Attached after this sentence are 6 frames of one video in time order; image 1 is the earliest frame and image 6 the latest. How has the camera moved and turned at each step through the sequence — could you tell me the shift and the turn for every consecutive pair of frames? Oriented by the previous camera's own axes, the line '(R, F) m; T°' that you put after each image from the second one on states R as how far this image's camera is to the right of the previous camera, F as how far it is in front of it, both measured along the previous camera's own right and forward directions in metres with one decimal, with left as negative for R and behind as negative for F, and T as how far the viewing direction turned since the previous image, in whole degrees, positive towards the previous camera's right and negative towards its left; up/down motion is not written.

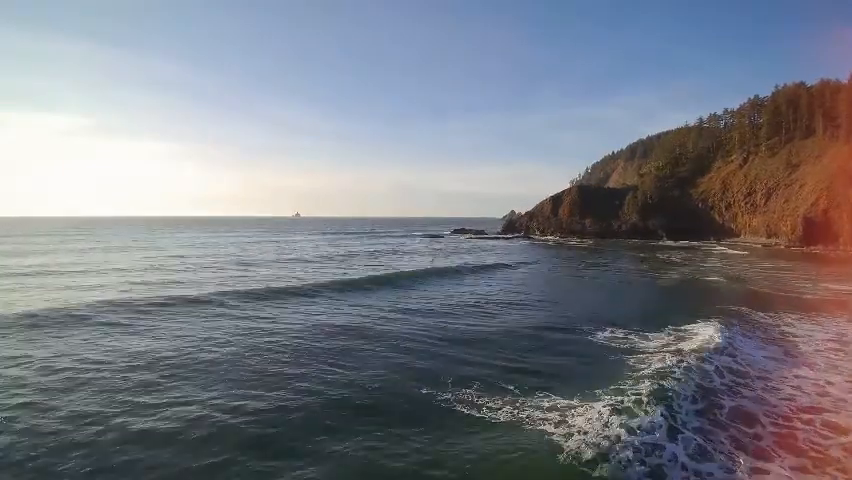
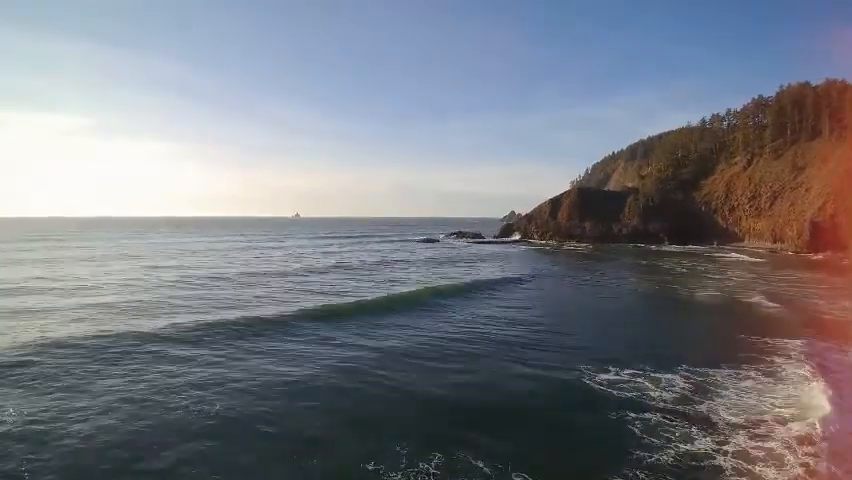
(+0.9, +2.2) m; 0°
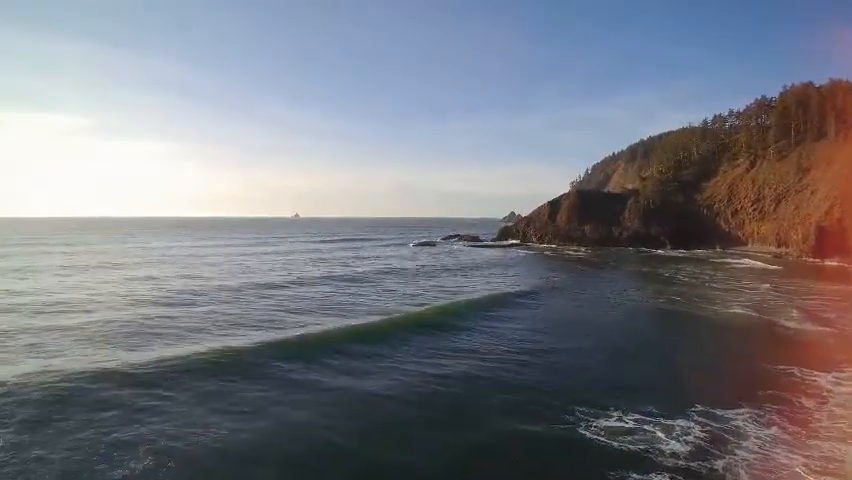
(+0.6, +1.7) m; 0°
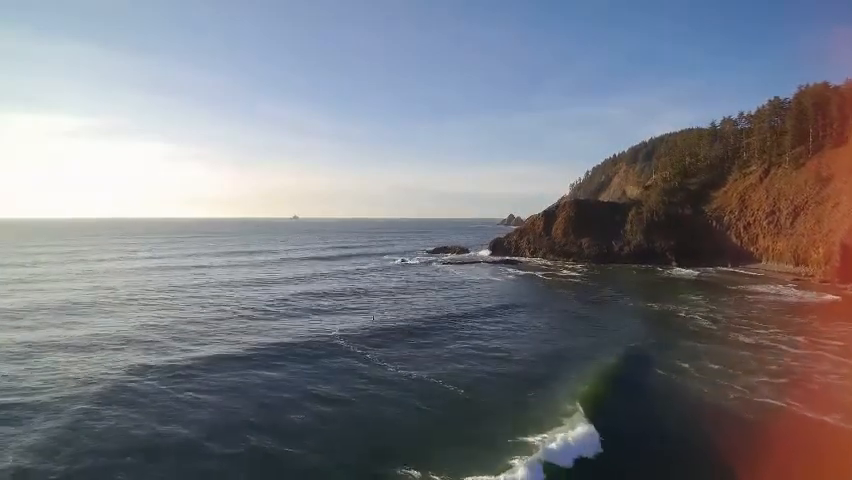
(+2.7, +6.6) m; 0°
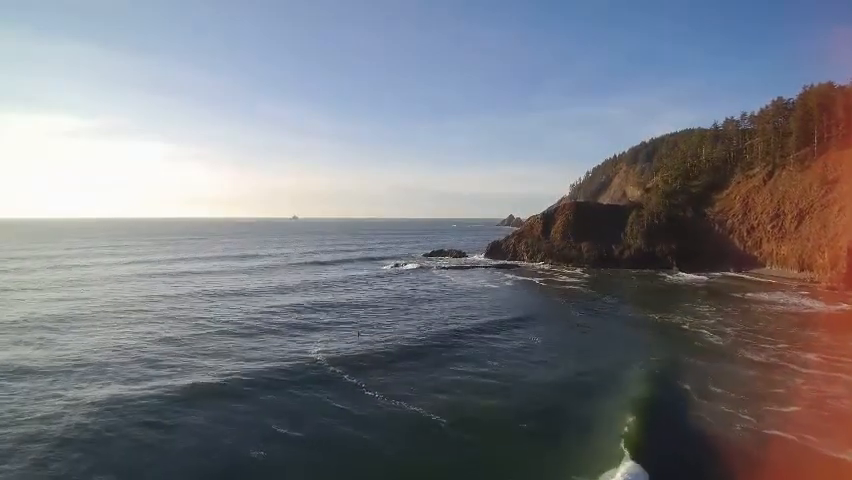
(+0.7, +1.6) m; 0°
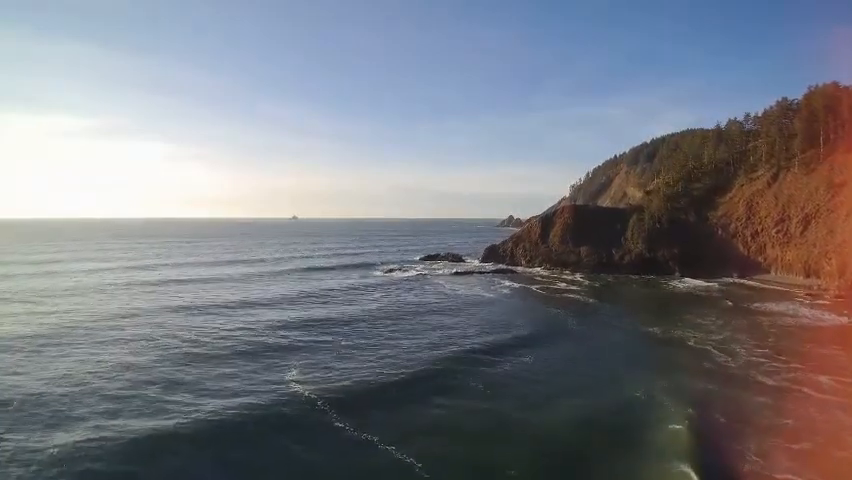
(+0.8, +1.9) m; 0°
